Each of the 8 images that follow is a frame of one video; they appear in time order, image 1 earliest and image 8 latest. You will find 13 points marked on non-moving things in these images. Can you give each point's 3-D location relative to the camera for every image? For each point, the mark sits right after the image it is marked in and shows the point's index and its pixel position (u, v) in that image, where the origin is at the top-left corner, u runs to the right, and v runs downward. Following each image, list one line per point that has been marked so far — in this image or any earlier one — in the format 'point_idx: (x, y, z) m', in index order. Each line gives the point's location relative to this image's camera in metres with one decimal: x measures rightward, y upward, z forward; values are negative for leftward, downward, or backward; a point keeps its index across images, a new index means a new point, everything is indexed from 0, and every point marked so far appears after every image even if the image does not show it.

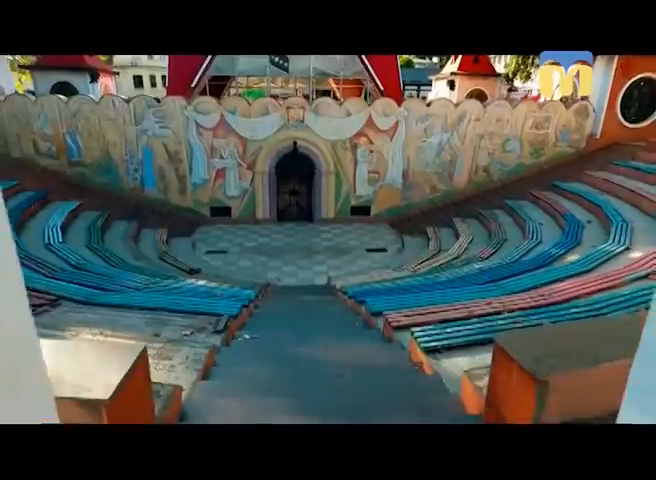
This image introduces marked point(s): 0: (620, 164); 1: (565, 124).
0: (+4.7, +1.2, +6.4) m
1: (+4.3, +2.1, +7.1) m
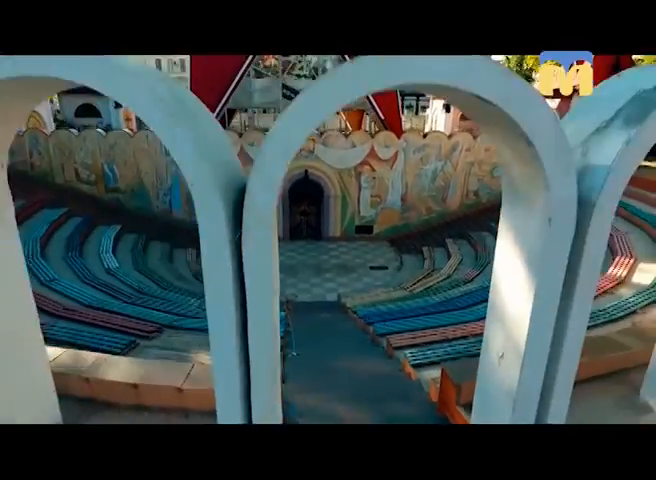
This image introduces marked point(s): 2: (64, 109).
0: (+4.8, +0.9, +7.3) m
1: (+4.4, +1.7, +8.0) m
2: (-8.0, +4.0, +12.1) m
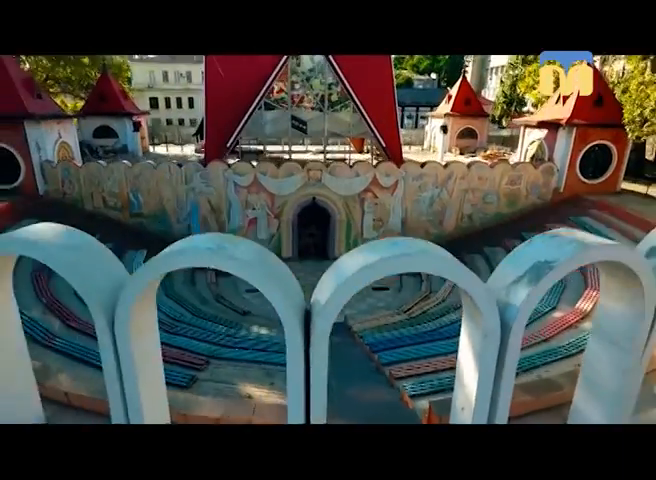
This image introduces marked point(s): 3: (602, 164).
0: (+4.9, +0.4, +8.0) m
1: (+4.5, +1.3, +8.7) m
2: (-7.9, +3.5, +12.8) m
3: (+6.0, +1.7, +8.8) m
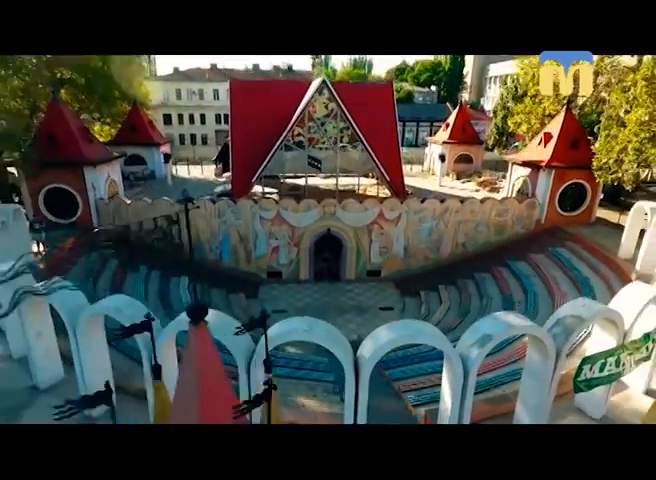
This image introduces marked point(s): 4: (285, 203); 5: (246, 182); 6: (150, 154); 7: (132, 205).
0: (+5.3, -0.2, +9.3) m
1: (+4.8, +0.7, +10.1) m
2: (-7.6, +2.9, +14.1) m
3: (+6.3, +1.0, +10.1) m
4: (-1.0, +0.9, +9.6) m
5: (-2.2, +1.6, +10.6) m
6: (-6.4, +3.0, +14.0) m
7: (-4.7, +0.8, +9.5) m
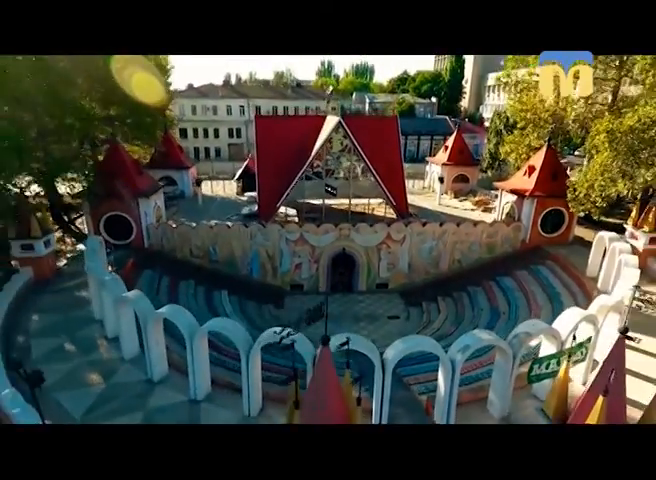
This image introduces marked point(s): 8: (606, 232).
0: (+5.7, -0.7, +11.0) m
1: (+5.3, +0.1, +11.7) m
2: (-7.1, +2.4, +15.8) m
3: (+6.8, +0.5, +11.8) m
4: (-0.6, +0.4, +11.3) m
5: (-1.8, +1.0, +12.3) m
6: (-5.9, +2.5, +15.7) m
7: (-4.2, +0.3, +11.2) m
8: (+6.6, +0.2, +9.4) m
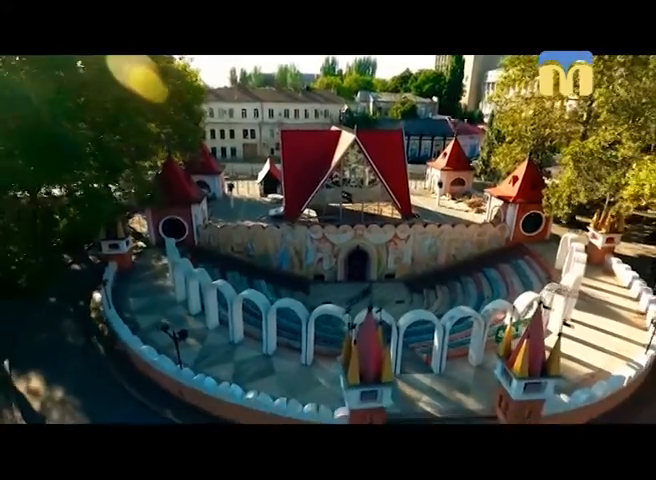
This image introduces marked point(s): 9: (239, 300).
0: (+6.3, -0.7, +13.4) m
1: (+5.9, +0.2, +14.1) m
2: (-6.5, +2.6, +18.2) m
3: (+7.4, +0.6, +14.1) m
4: (0.0, +0.4, +13.7) m
5: (-1.2, +1.1, +14.7) m
6: (-5.3, +2.7, +18.1) m
7: (-3.6, +0.3, +13.6) m
8: (+7.2, +0.2, +11.8) m
9: (-1.8, -1.2, +8.0) m
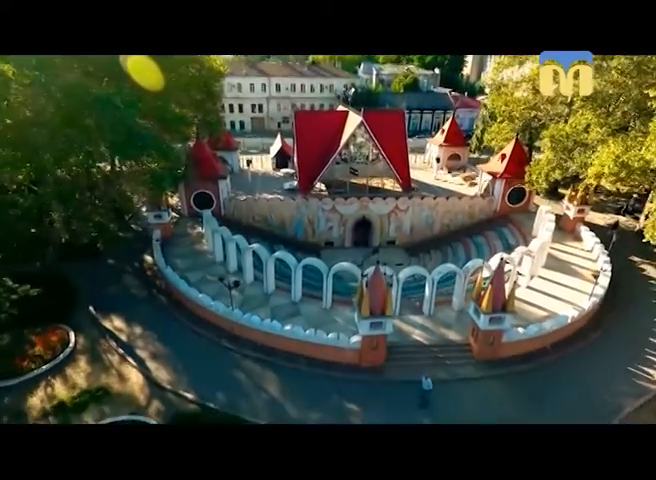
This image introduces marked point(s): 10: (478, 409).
0: (+6.7, +0.4, +15.4) m
1: (+6.3, +1.4, +16.1) m
2: (-6.1, +4.0, +19.9) m
3: (+7.8, +1.8, +16.1) m
4: (+0.4, +1.6, +15.6) m
5: (-0.8, +2.3, +16.6) m
6: (-4.9, +4.2, +19.8) m
7: (-3.2, +1.5, +15.5) m
8: (+7.6, +1.2, +13.8) m
9: (-1.5, -0.5, +10.1) m
10: (+2.8, -3.2, +7.5) m
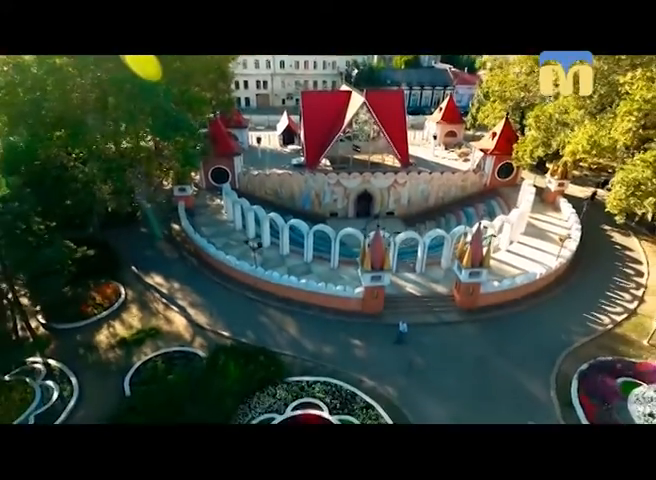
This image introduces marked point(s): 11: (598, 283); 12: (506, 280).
0: (+6.9, +1.7, +17.0) m
1: (+6.5, +2.7, +17.6) m
2: (-5.9, +5.5, +21.3) m
3: (+8.0, +3.0, +17.6) m
4: (+0.6, +2.8, +17.2) m
5: (-0.6, +3.6, +18.0) m
6: (-4.7, +5.7, +21.2) m
7: (-3.0, +2.7, +17.1) m
8: (+7.8, +2.3, +15.3) m
9: (-1.3, +0.4, +11.8) m
10: (+3.0, -2.5, +9.4) m
11: (+7.7, -1.2, +11.4) m
12: (+4.7, -1.1, +10.5) m
